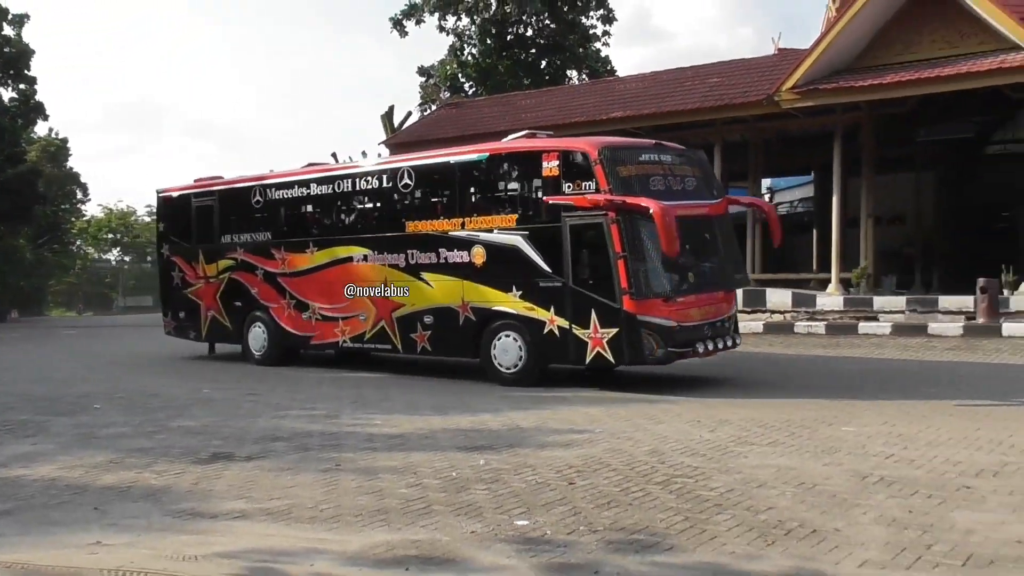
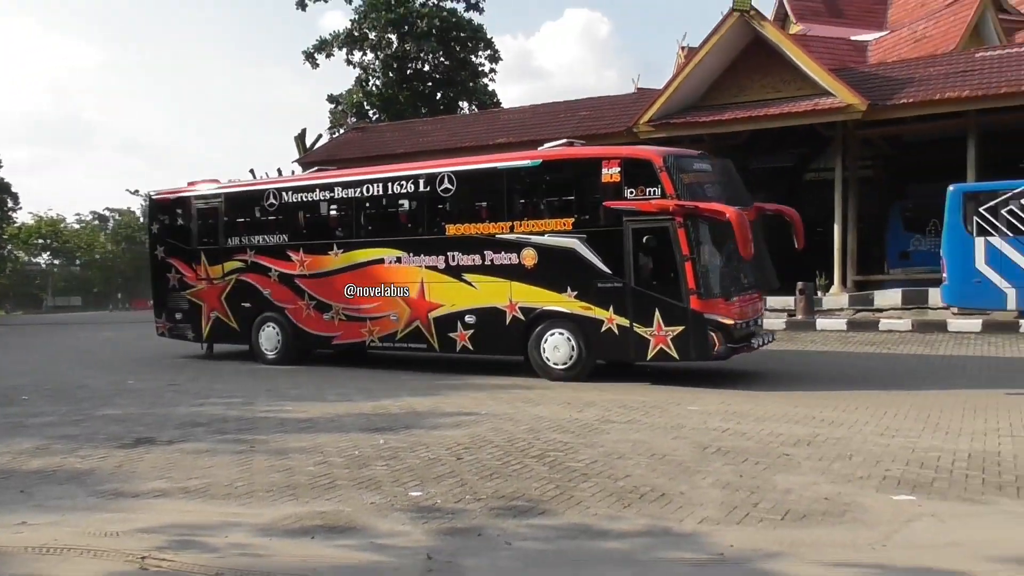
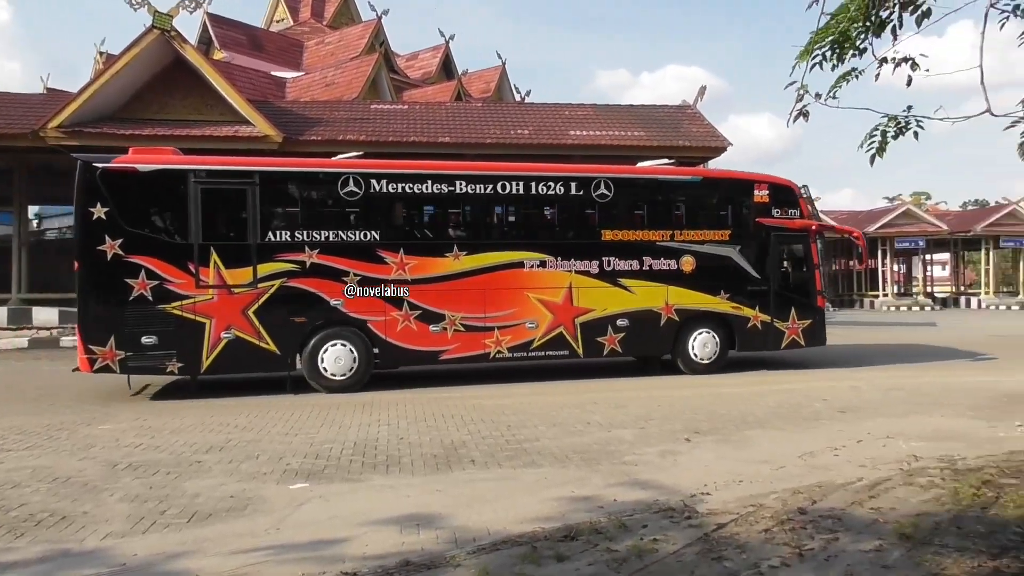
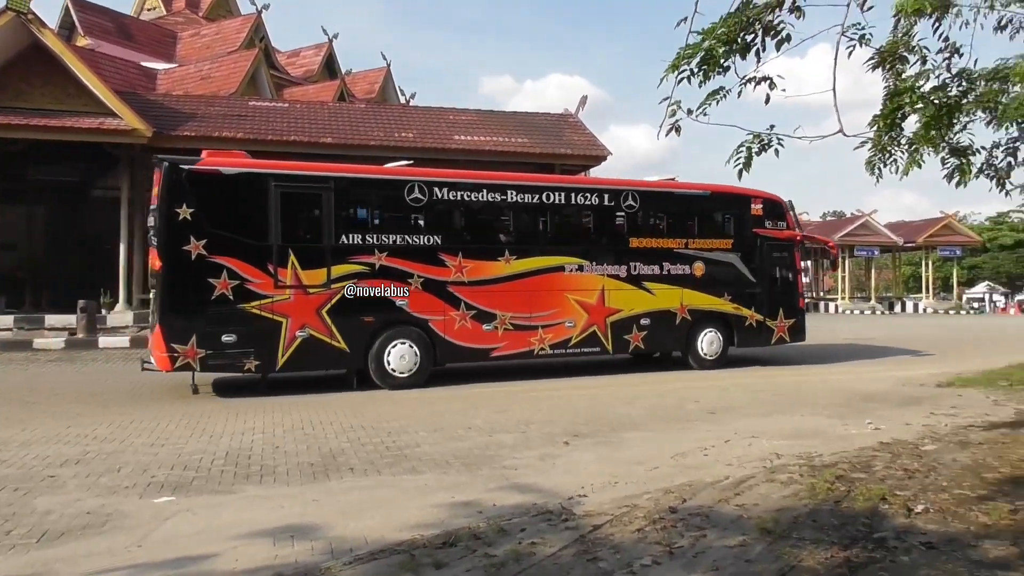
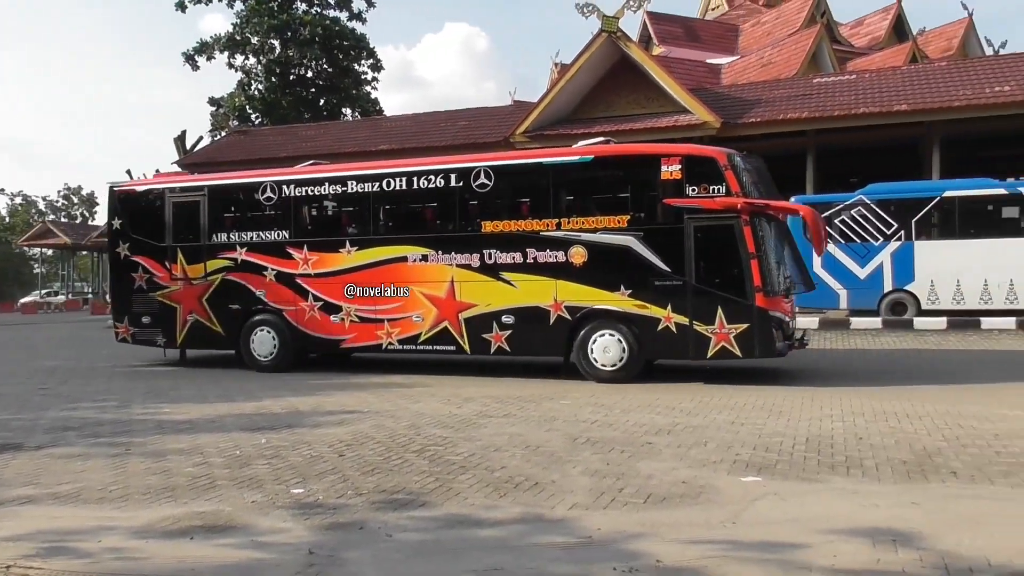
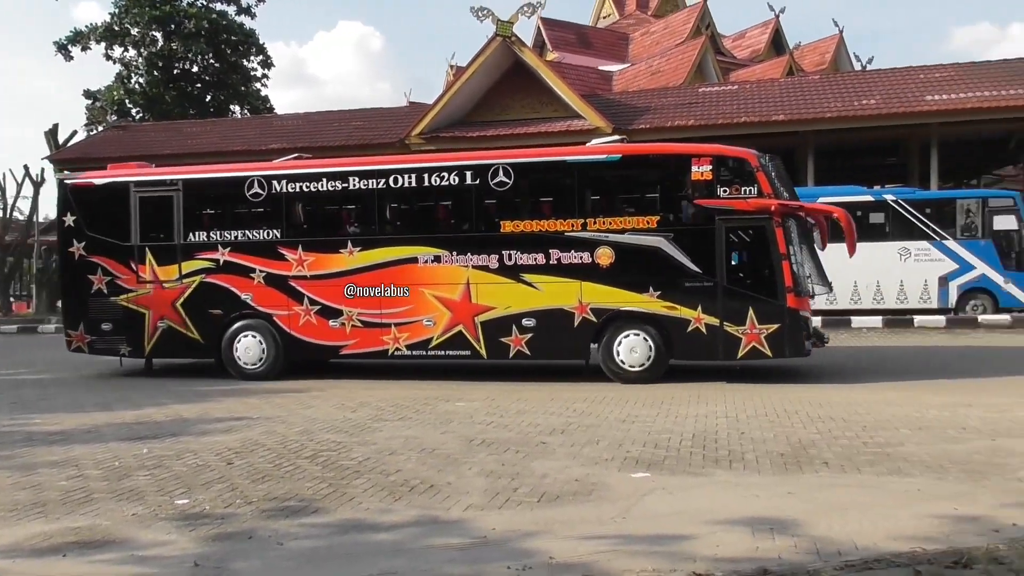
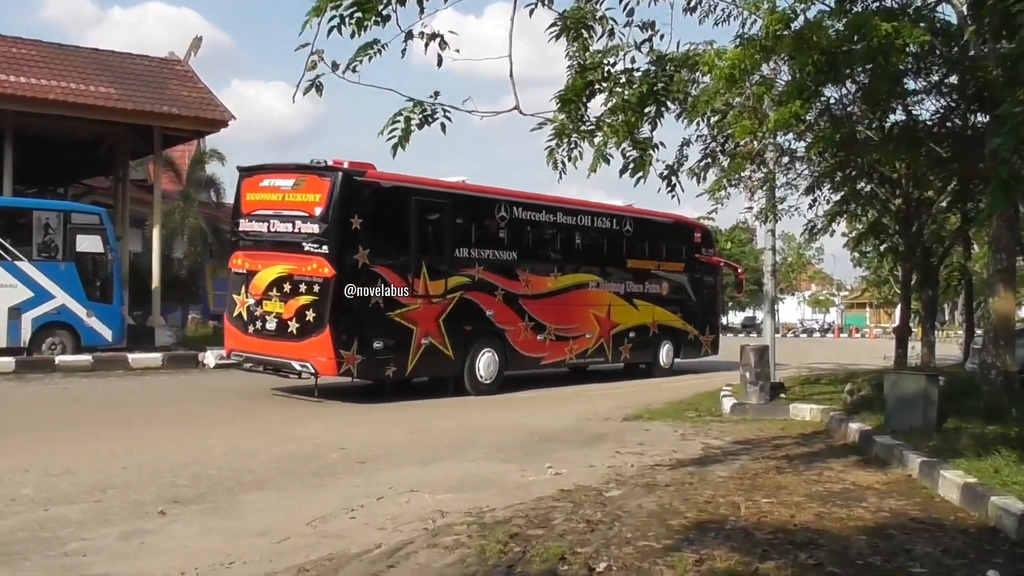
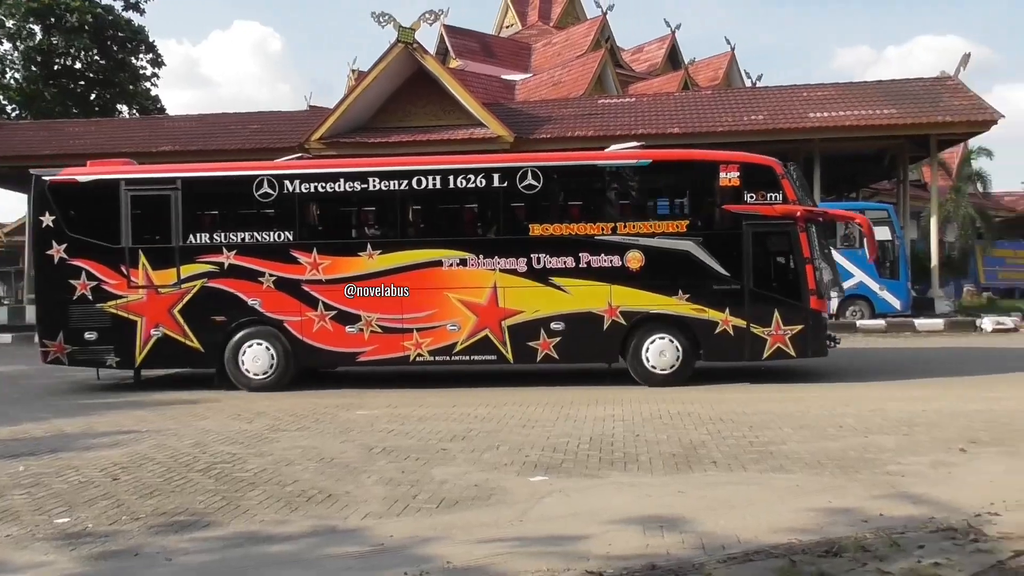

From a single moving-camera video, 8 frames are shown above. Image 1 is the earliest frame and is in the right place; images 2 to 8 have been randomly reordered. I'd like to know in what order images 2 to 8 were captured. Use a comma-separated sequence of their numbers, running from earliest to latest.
2, 5, 6, 8, 3, 4, 7
